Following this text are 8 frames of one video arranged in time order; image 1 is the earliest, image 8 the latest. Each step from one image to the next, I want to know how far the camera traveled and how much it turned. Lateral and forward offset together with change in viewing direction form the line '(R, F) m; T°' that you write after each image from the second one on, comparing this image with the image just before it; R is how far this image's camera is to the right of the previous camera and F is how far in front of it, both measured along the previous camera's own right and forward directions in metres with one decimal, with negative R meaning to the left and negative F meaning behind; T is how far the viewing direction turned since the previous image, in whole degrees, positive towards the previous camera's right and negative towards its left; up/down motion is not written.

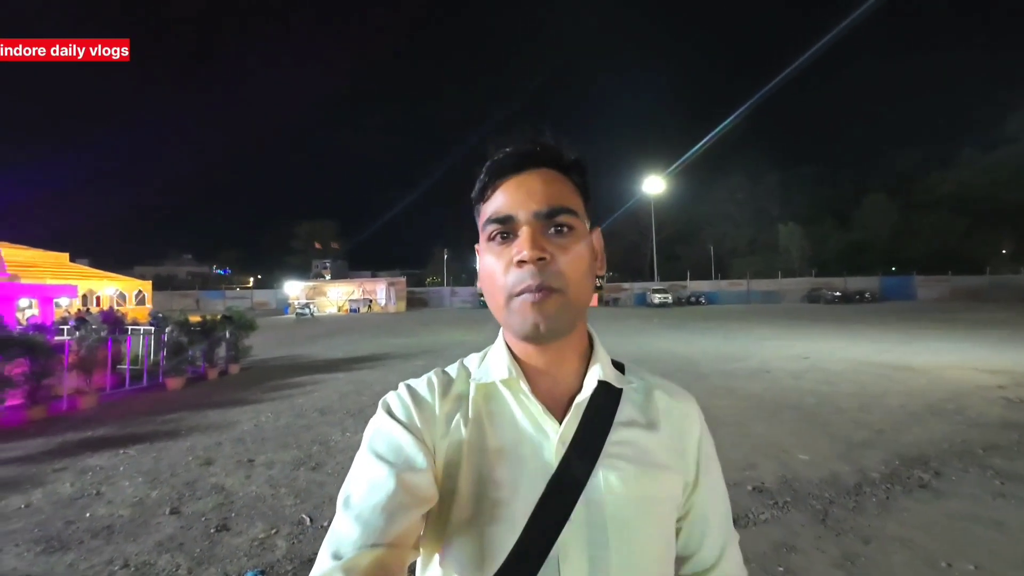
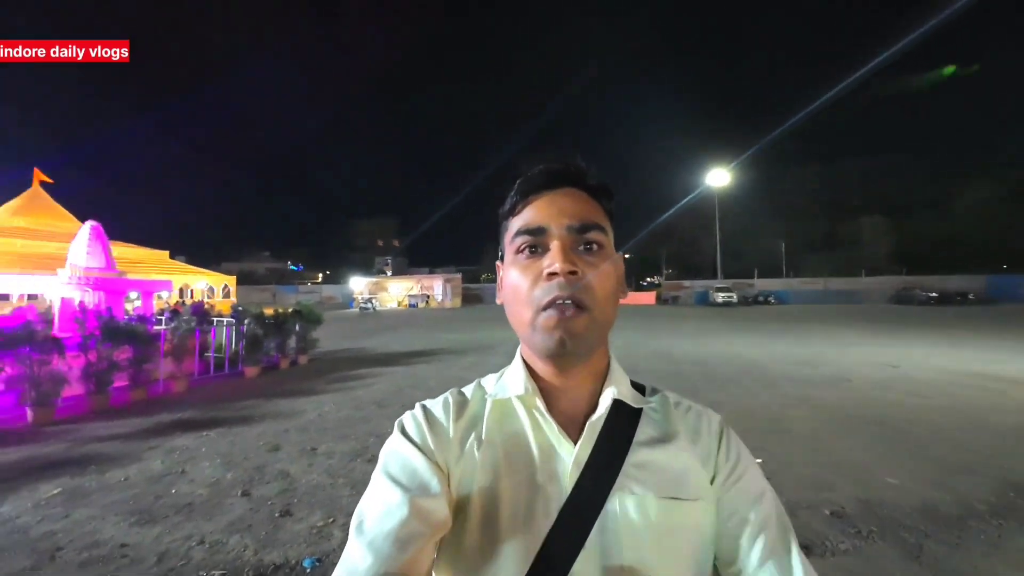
(0.0, +0.1) m; -7°
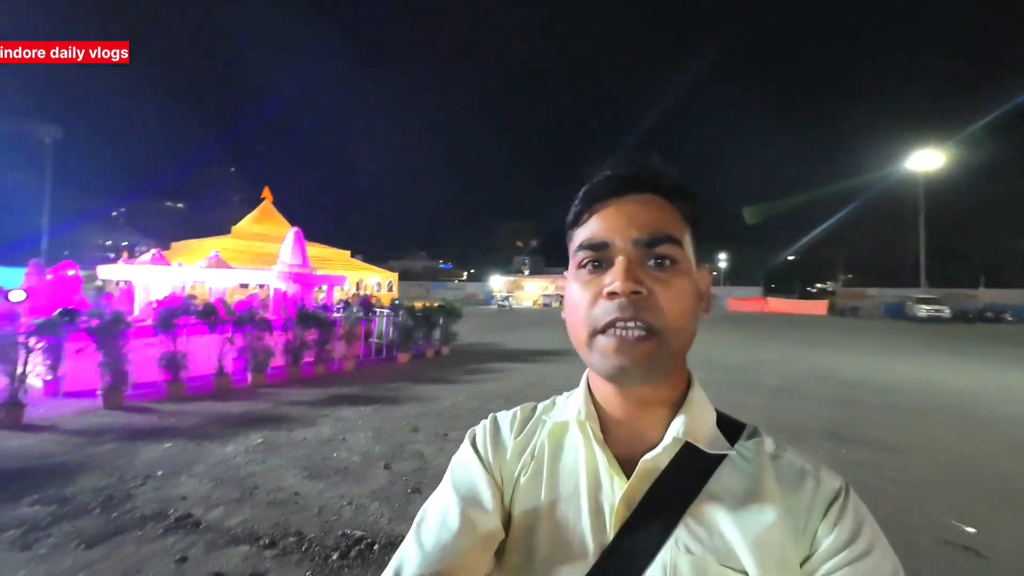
(+0.1, +0.1) m; -18°
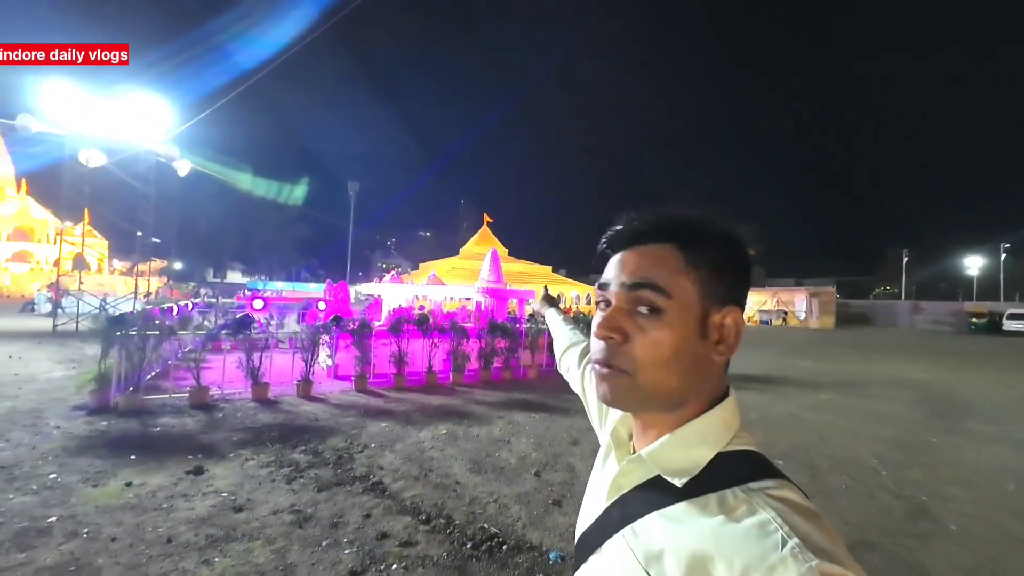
(+0.6, +0.1) m; -27°
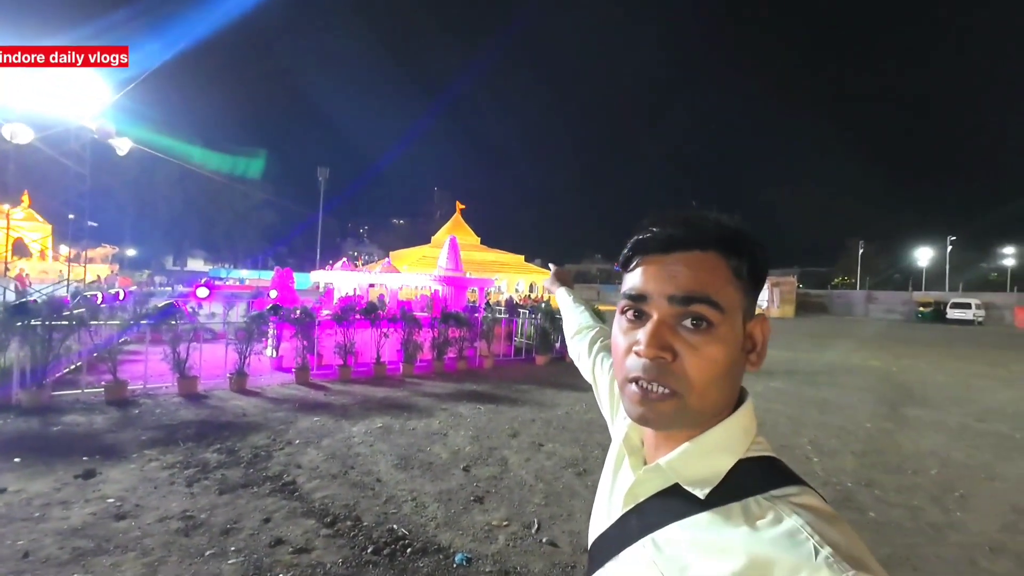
(+0.5, +0.2) m; +3°
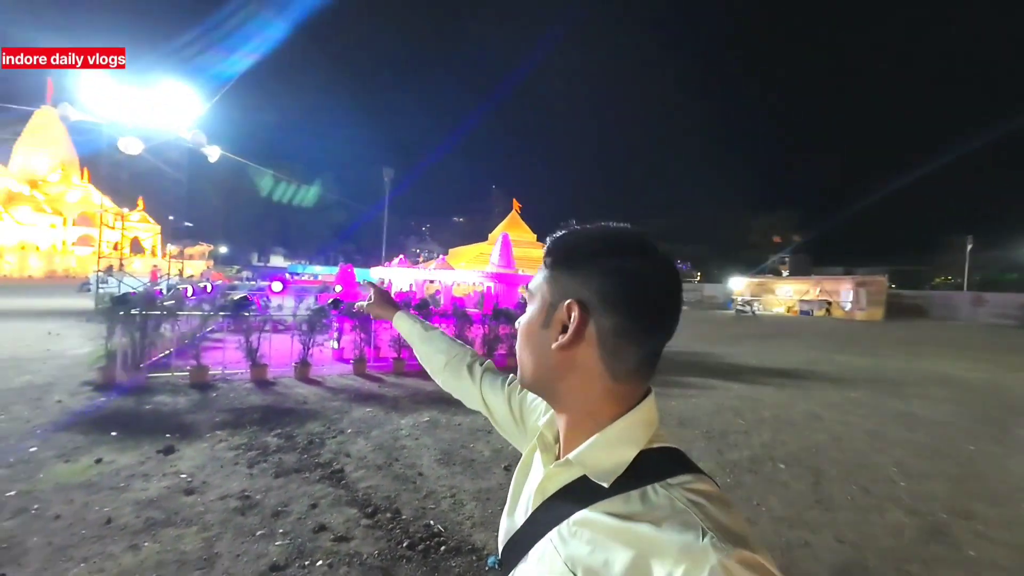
(+0.2, +0.1) m; -8°
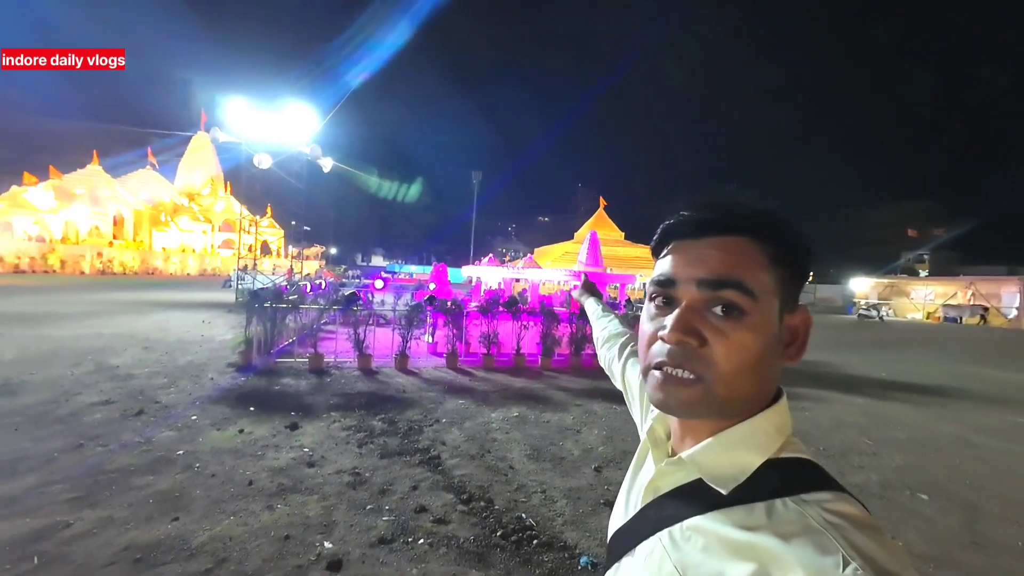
(-0.1, 0.0) m; -11°
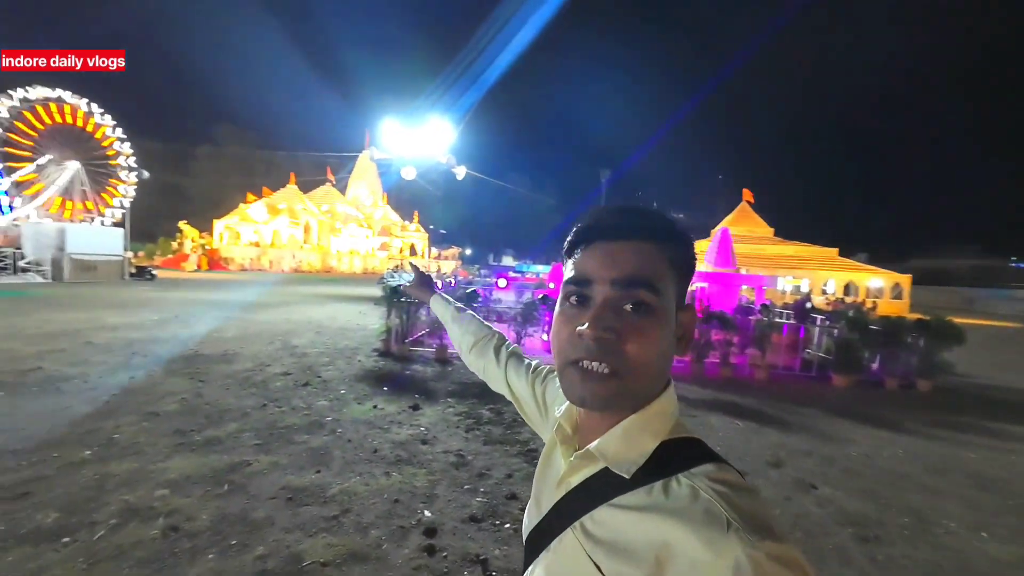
(+0.3, 0.0) m; -17°
